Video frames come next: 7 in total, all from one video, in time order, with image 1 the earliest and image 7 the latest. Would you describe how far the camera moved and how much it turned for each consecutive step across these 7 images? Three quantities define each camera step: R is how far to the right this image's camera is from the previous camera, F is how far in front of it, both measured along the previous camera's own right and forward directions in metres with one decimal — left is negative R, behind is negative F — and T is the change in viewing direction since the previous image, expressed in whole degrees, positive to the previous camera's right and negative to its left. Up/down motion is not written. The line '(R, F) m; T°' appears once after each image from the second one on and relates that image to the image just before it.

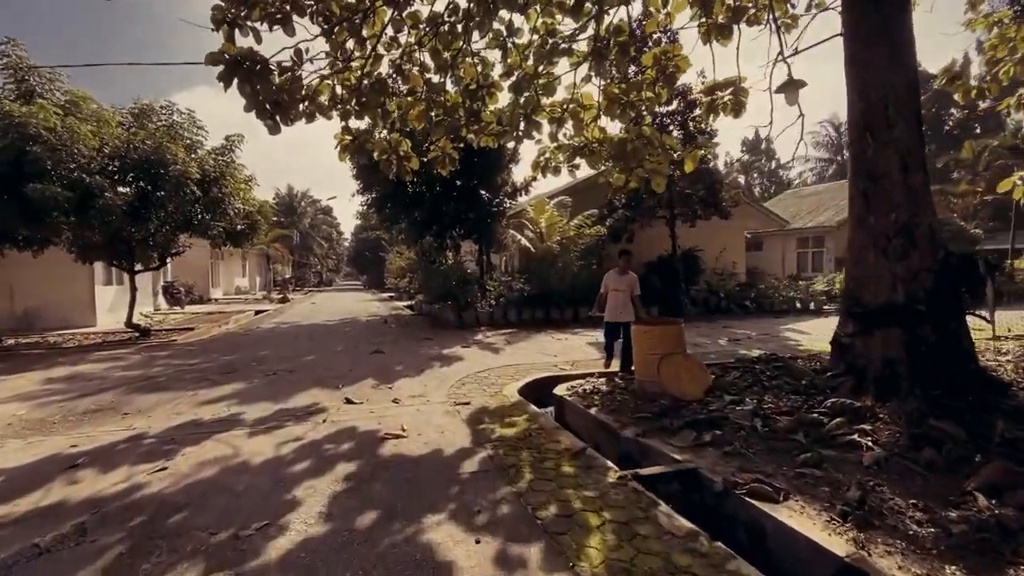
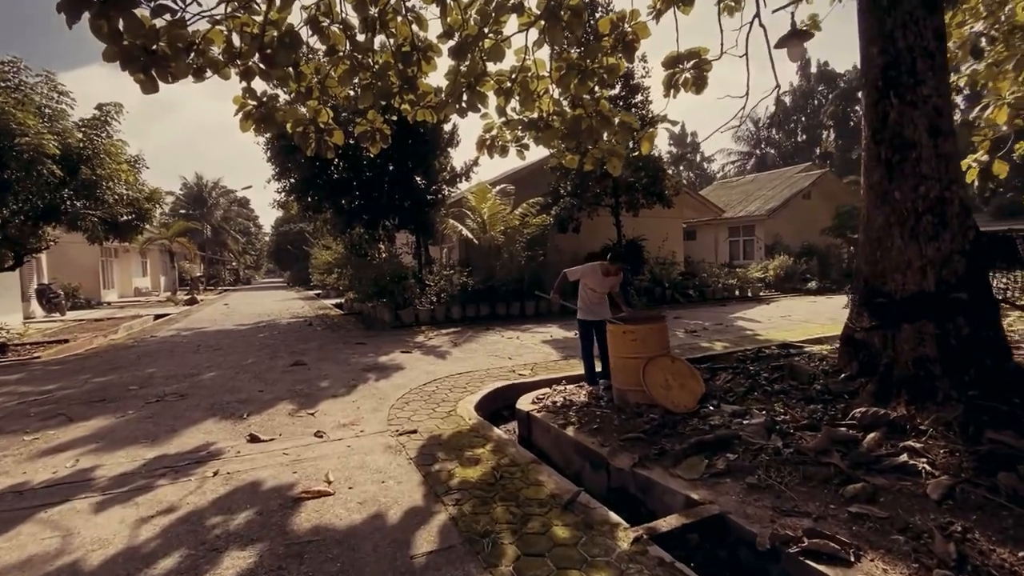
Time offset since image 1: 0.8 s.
(-0.2, +1.1) m; +8°
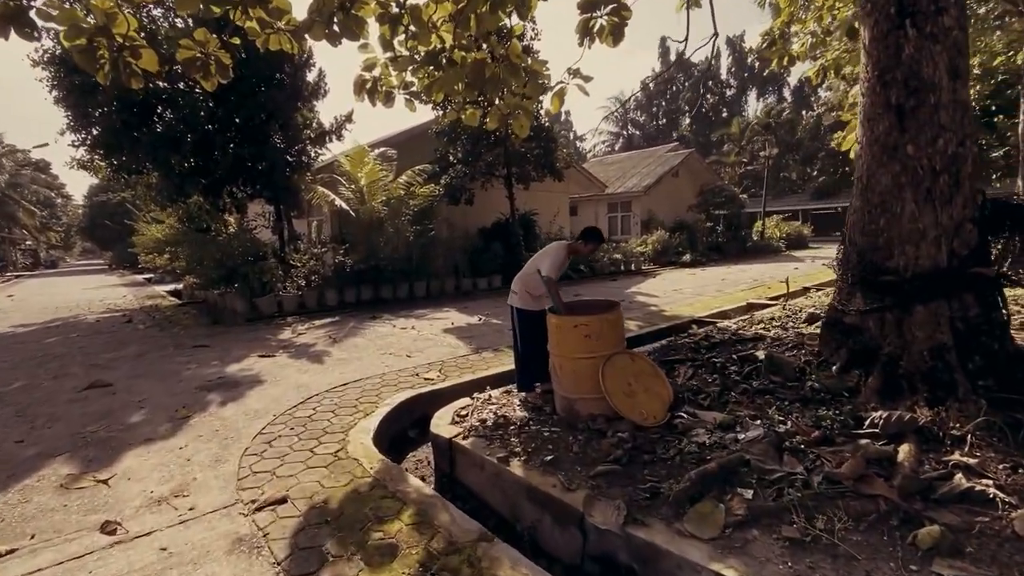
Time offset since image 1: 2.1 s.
(-0.3, +1.3) m; +14°
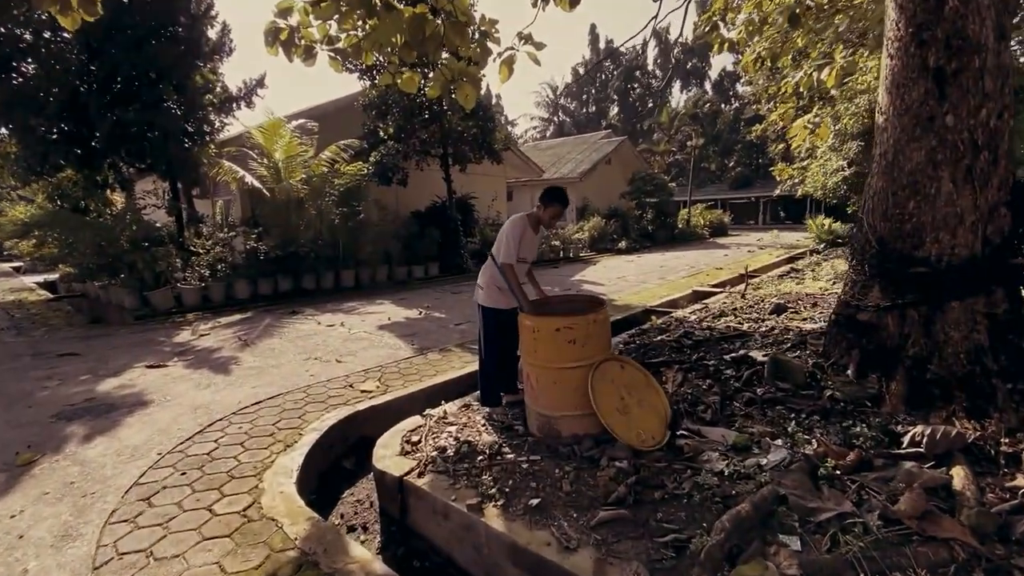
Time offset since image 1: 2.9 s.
(-0.2, +0.8) m; +8°
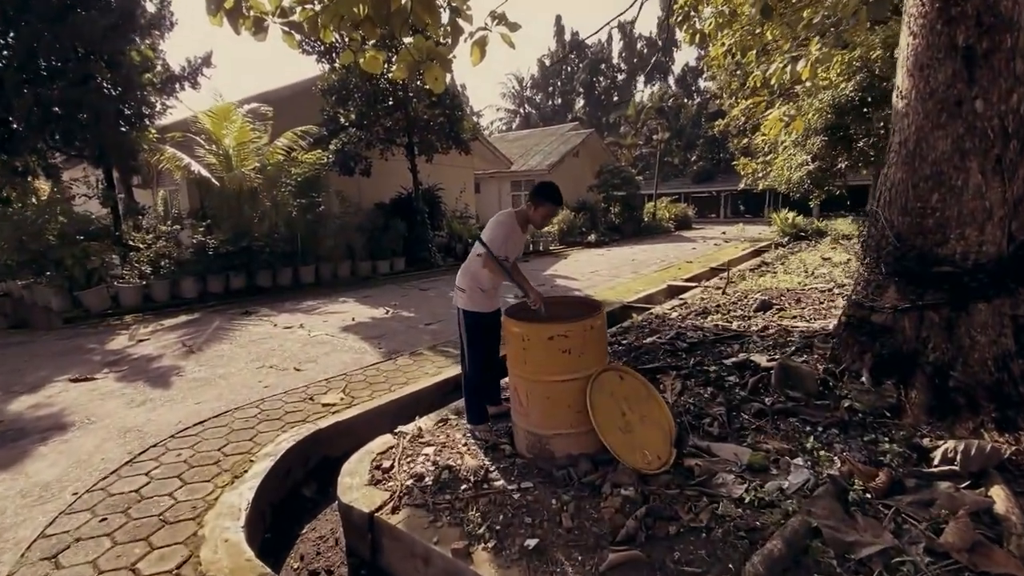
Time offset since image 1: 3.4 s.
(-0.1, +0.4) m; +4°
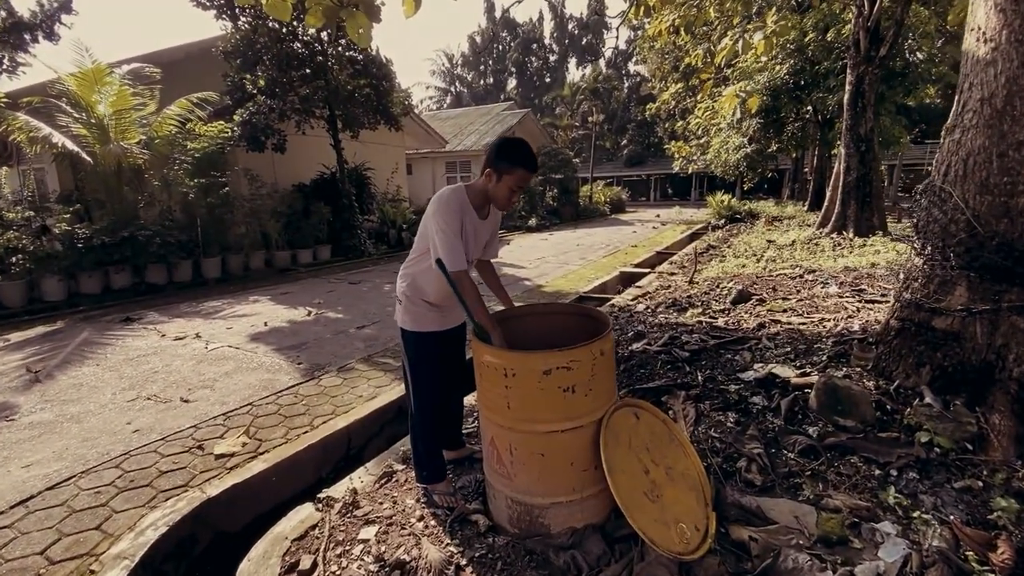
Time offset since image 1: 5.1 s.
(-0.1, +0.8) m; +8°
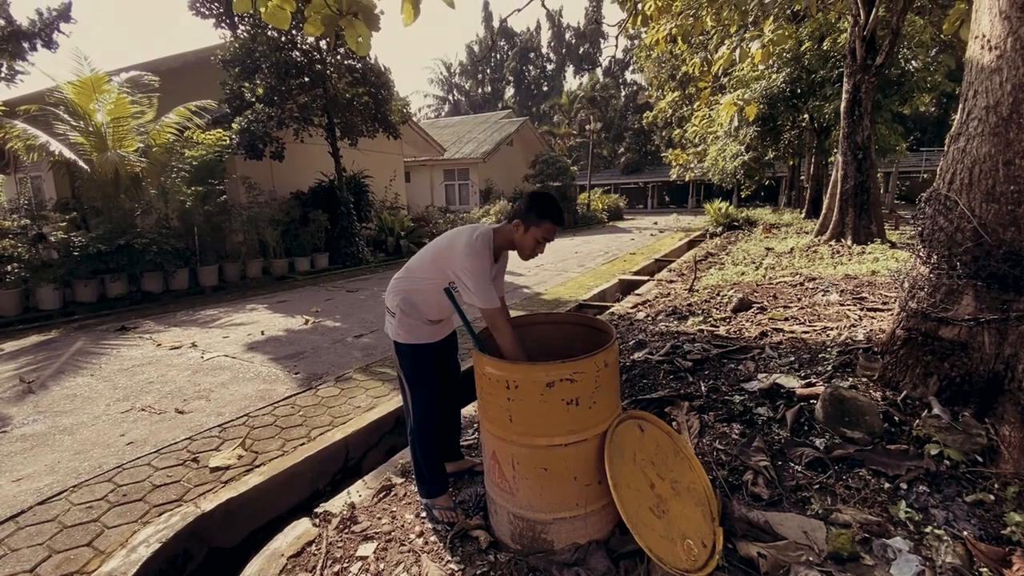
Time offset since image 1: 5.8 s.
(0.0, 0.0) m; 0°
